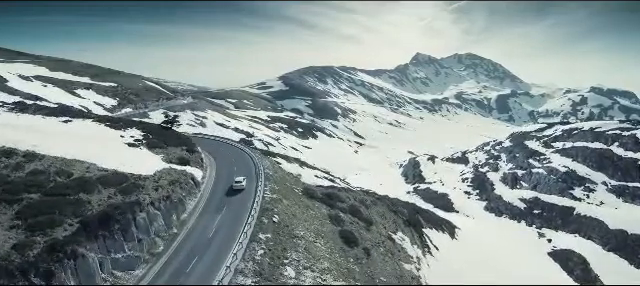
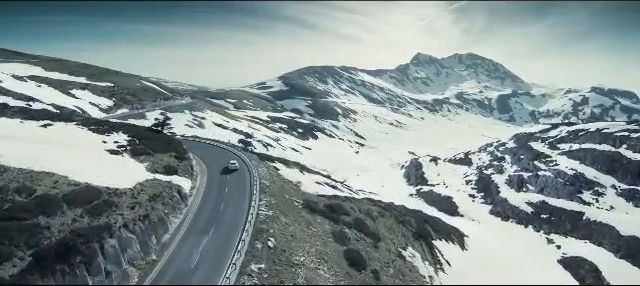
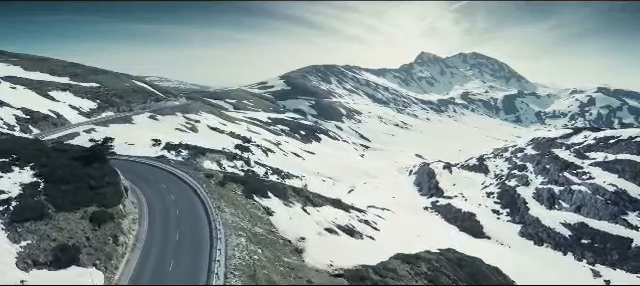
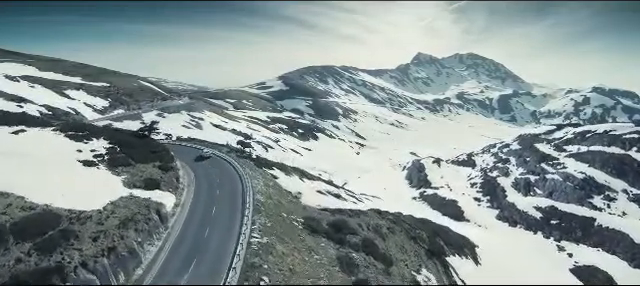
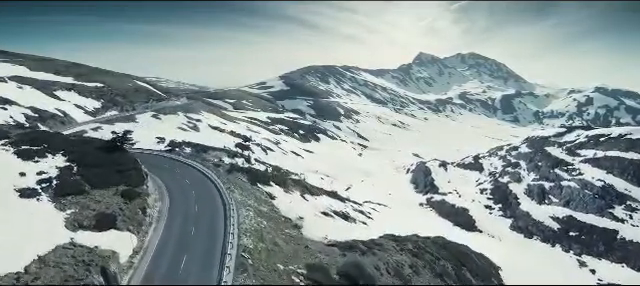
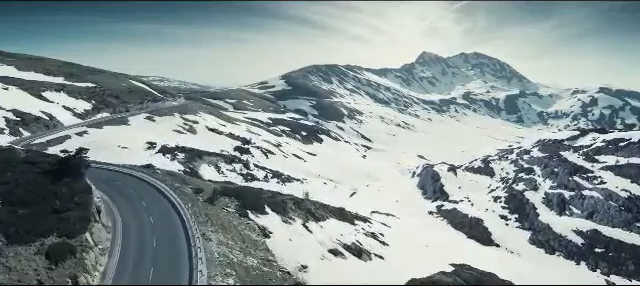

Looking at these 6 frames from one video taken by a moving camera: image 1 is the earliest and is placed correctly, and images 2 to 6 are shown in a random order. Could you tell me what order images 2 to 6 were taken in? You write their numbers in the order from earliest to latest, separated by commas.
2, 4, 5, 3, 6
